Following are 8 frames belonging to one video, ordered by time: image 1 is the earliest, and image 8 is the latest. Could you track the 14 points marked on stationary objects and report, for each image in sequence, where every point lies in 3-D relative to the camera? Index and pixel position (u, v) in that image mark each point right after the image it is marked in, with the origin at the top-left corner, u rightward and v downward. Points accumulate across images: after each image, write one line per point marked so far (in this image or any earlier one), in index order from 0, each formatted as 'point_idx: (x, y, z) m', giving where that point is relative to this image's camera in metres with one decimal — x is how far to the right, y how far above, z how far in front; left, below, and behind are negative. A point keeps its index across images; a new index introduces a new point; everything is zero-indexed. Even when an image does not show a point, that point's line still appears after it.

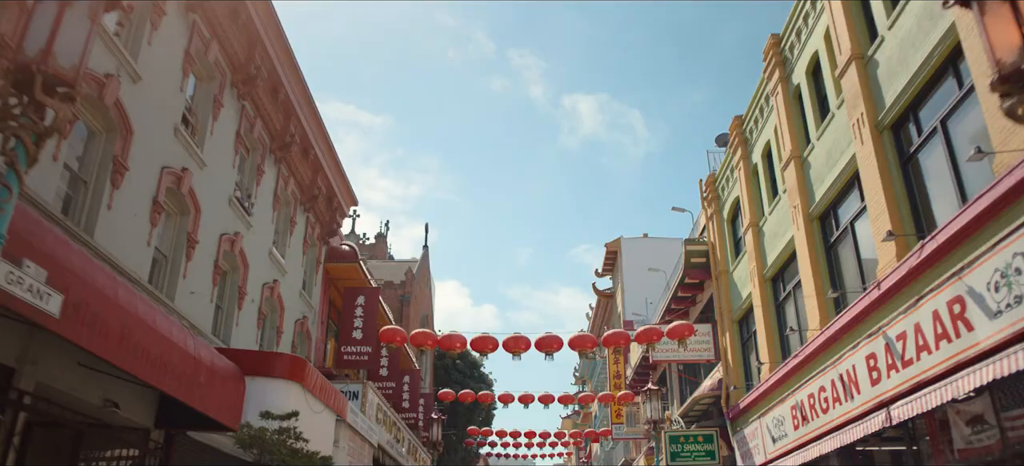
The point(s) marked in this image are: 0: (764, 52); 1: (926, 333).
0: (+10.7, +7.7, +18.1) m
1: (+10.3, -2.4, +10.6) m
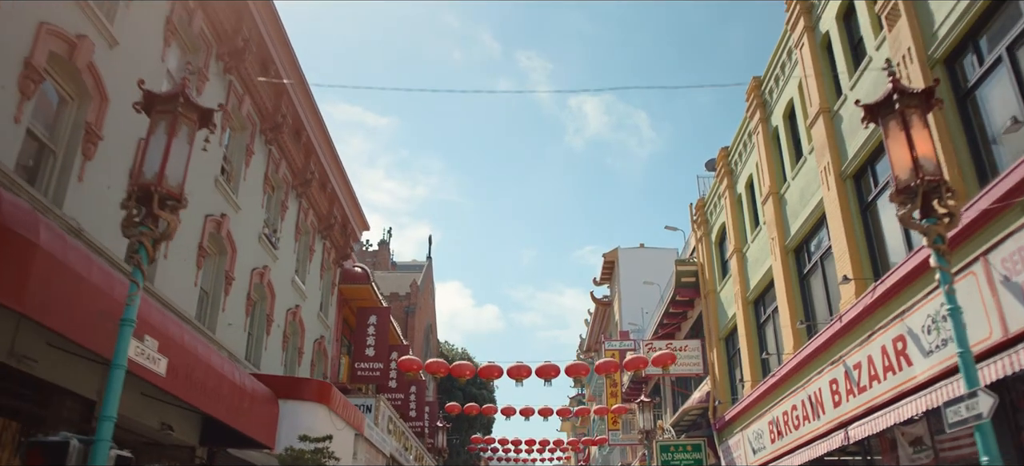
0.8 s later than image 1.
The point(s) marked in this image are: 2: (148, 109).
0: (+10.8, +6.5, +19.6) m
1: (+10.4, -3.7, +12.1) m
2: (-6.0, +2.0, +7.1) m
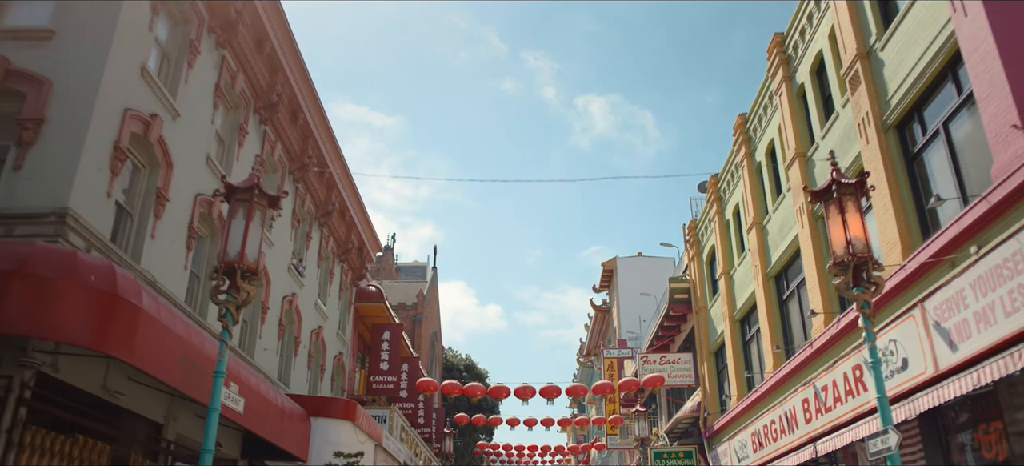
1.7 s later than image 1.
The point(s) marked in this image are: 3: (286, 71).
0: (+11.0, +5.2, +21.3) m
1: (+10.6, -5.0, +13.8) m
2: (-5.8, +0.7, +8.7) m
3: (-8.4, +6.0, +15.9) m
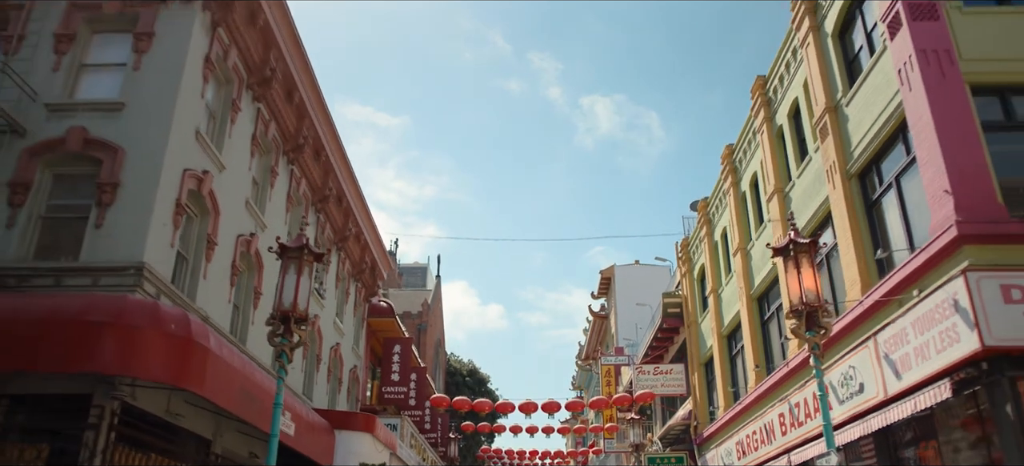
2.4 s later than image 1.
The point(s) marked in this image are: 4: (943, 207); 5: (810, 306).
0: (+11.2, +4.0, +22.9) m
1: (+10.8, -6.2, +15.4) m
2: (-5.6, -0.5, +10.4) m
3: (-8.2, +4.8, +17.5) m
4: (+11.1, +0.7, +11.0) m
5: (+7.0, -1.7, +10.1) m
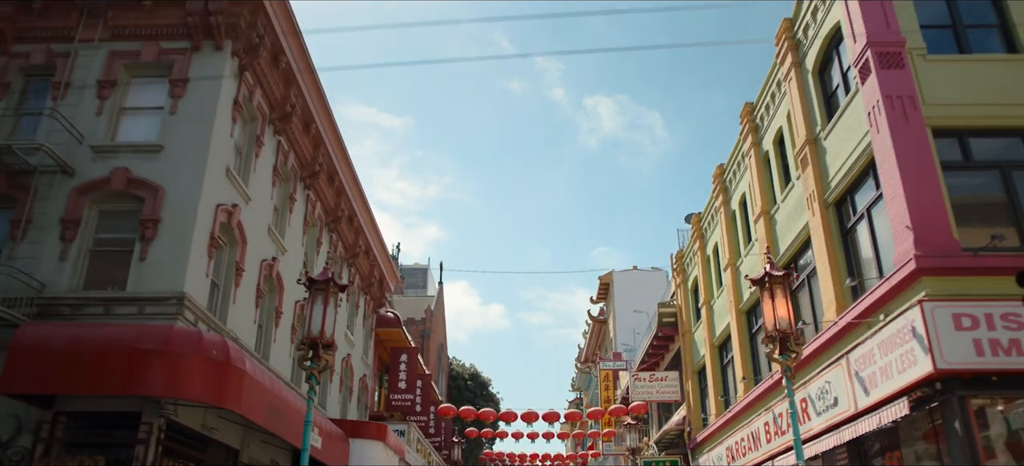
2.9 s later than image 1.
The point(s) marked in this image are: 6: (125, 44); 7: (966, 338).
0: (+11.3, +3.1, +24.1) m
1: (+10.9, -7.1, +16.6) m
2: (-5.5, -1.4, +11.5) m
3: (-8.1, +3.9, +18.7) m
4: (+11.2, -0.2, +12.2) m
5: (+7.1, -2.6, +11.3) m
6: (-12.6, +6.2, +14.0) m
7: (+11.7, -2.7, +10.9) m
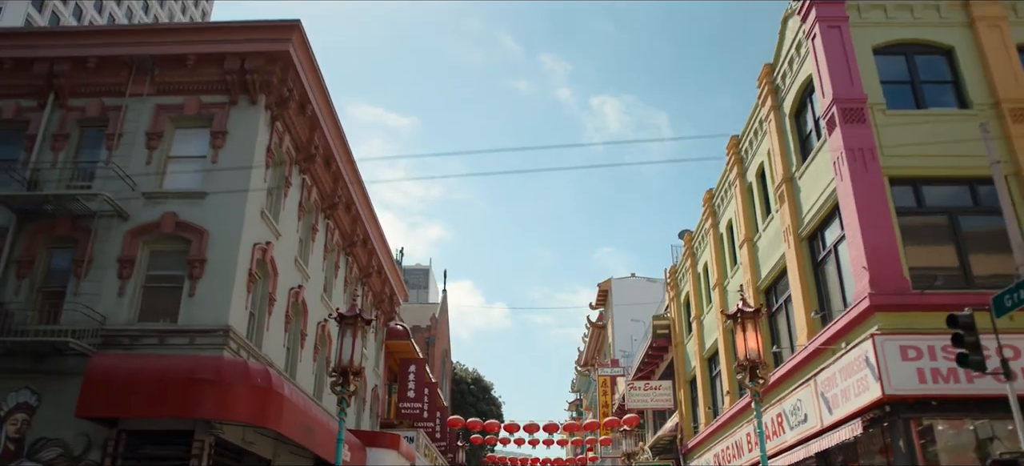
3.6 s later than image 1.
0: (+11.5, +1.9, +25.7) m
1: (+11.1, -8.4, +18.3) m
2: (-5.3, -2.7, +13.2) m
3: (-8.0, +2.6, +20.3) m
4: (+11.3, -1.5, +13.8) m
5: (+7.3, -3.9, +12.9) m
6: (-12.5, +4.9, +15.6) m
7: (+11.8, -3.9, +12.6) m
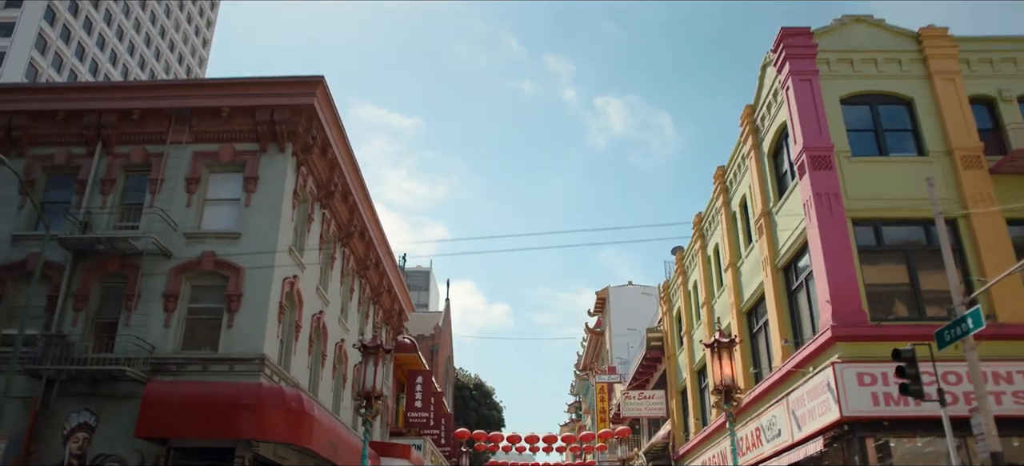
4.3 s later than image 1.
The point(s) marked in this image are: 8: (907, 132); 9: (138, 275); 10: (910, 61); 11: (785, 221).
0: (+11.6, +0.5, +27.4) m
1: (+11.2, -9.7, +20.0) m
2: (-5.2, -4.1, +14.9) m
3: (-7.9, +1.3, +22.1) m
4: (+11.4, -2.9, +15.5) m
5: (+7.4, -5.3, +14.6) m
6: (-12.4, +3.5, +17.3) m
7: (+11.9, -5.3, +14.3) m
8: (+16.1, +4.1, +17.4) m
9: (-14.0, -1.6, +16.0) m
10: (+16.7, +7.2, +17.9) m
11: (+11.9, +0.5, +18.5) m
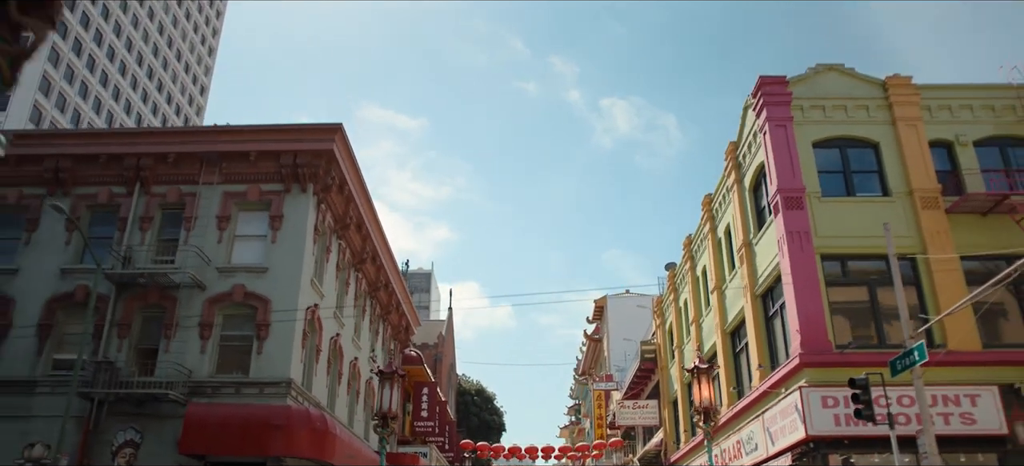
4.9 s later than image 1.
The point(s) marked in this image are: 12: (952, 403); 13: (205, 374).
0: (+11.6, -0.9, +29.1) m
1: (+11.2, -11.2, +21.8) m
2: (-5.2, -5.5, +16.7) m
3: (-7.8, -0.2, +23.8) m
4: (+11.5, -4.3, +17.2) m
5: (+7.4, -6.7, +16.3) m
6: (-12.3, +2.1, +19.0) m
7: (+11.9, -6.8, +16.0) m
8: (+16.2, +2.6, +19.1) m
9: (-14.0, -3.0, +17.7) m
10: (+16.7, +5.8, +19.6) m
11: (+11.9, -0.9, +20.2) m
12: (+16.2, -6.3, +15.7) m
13: (-12.3, -5.7, +17.1) m
